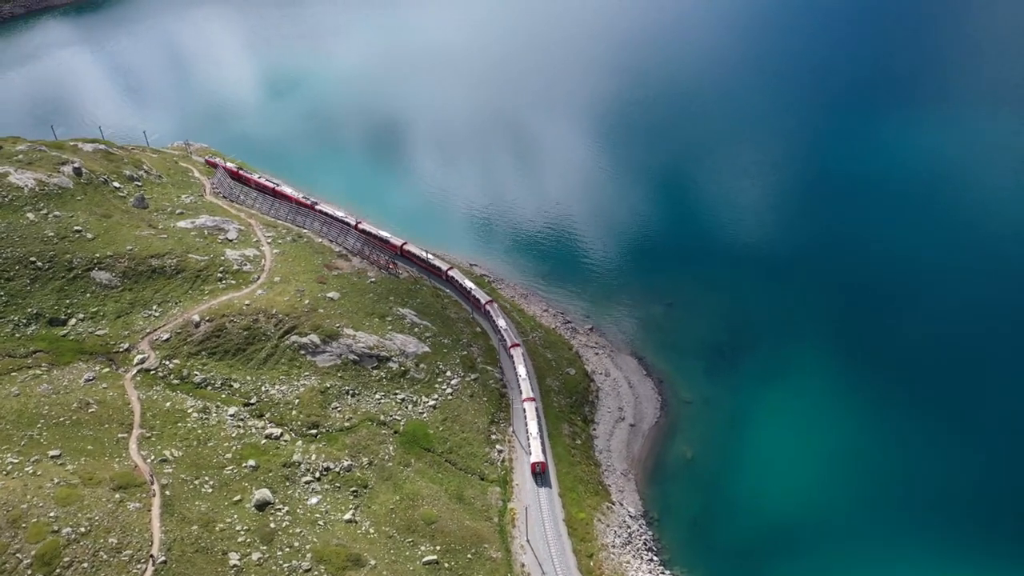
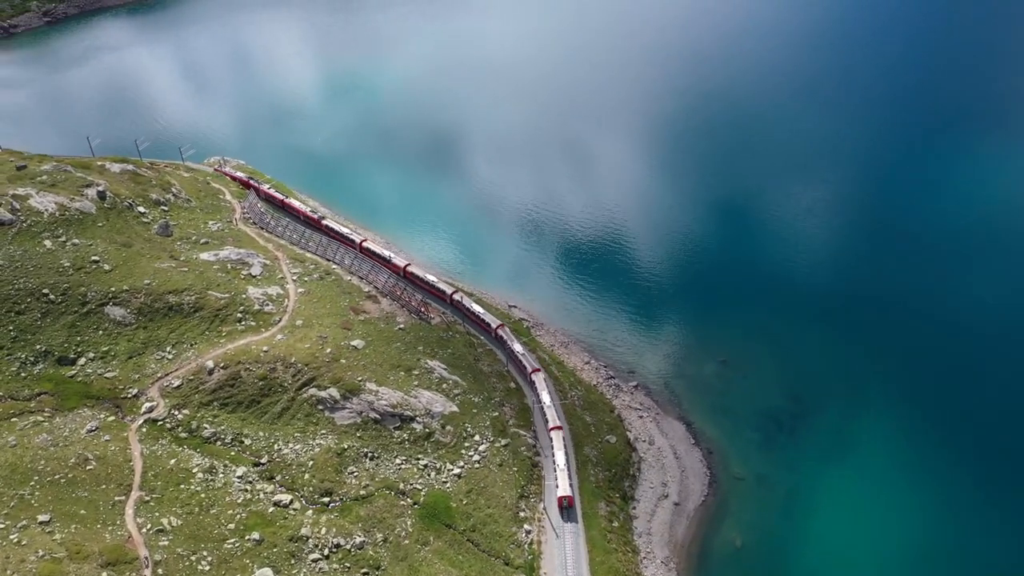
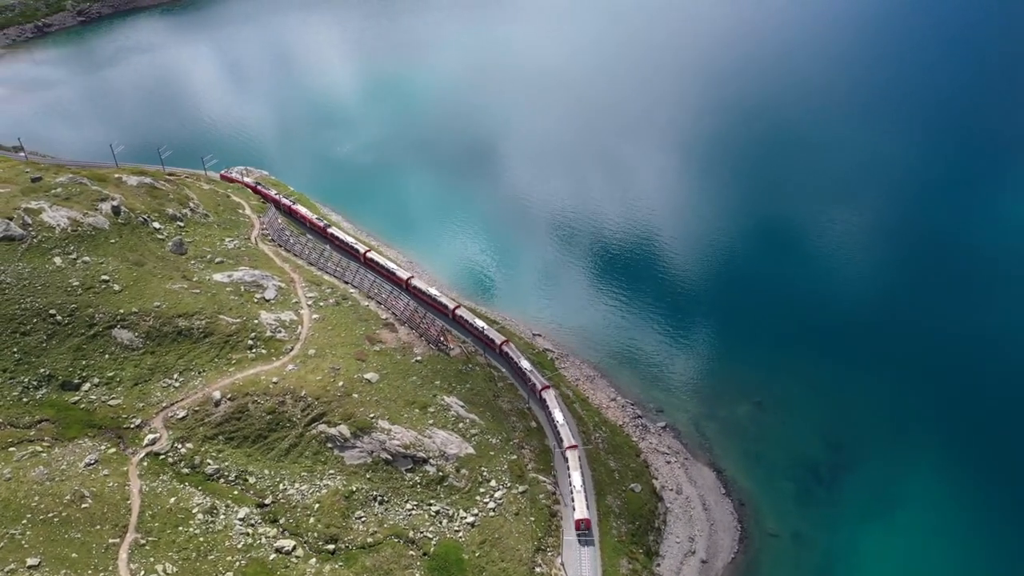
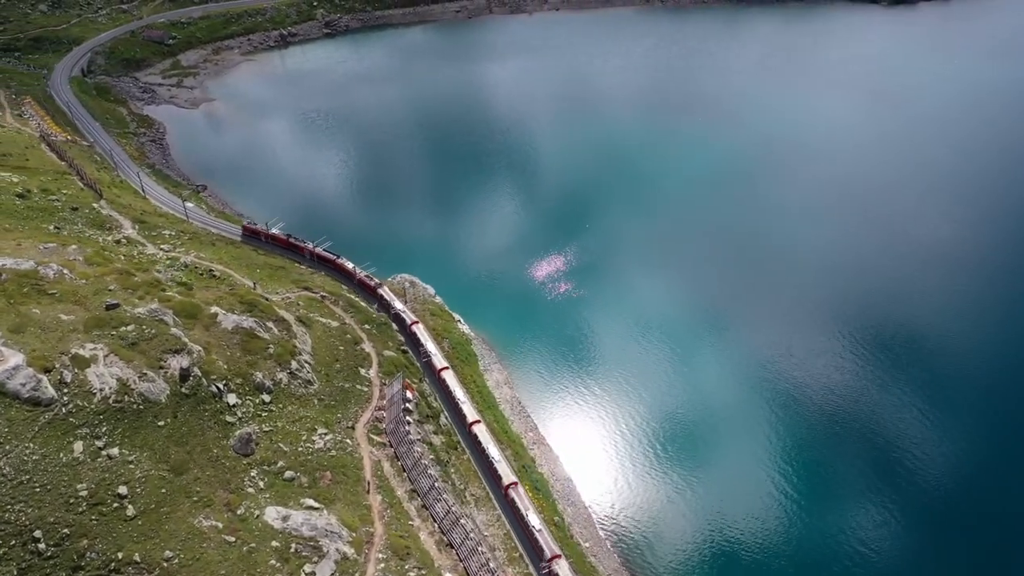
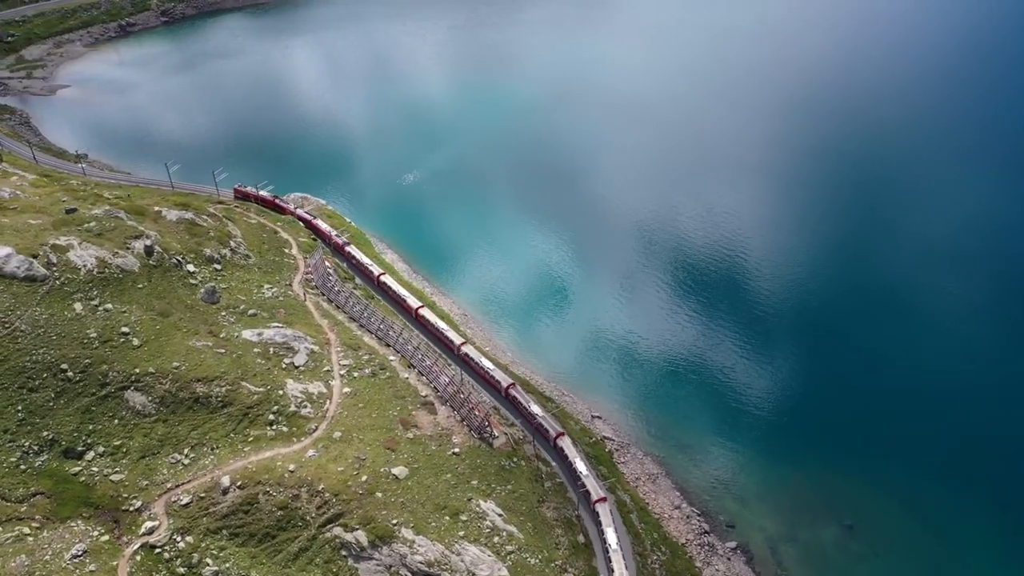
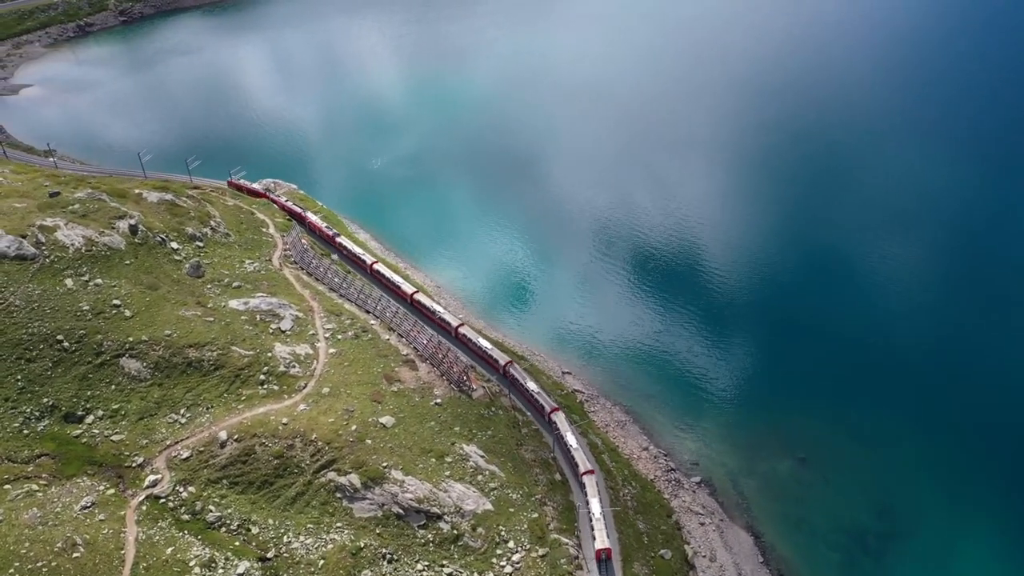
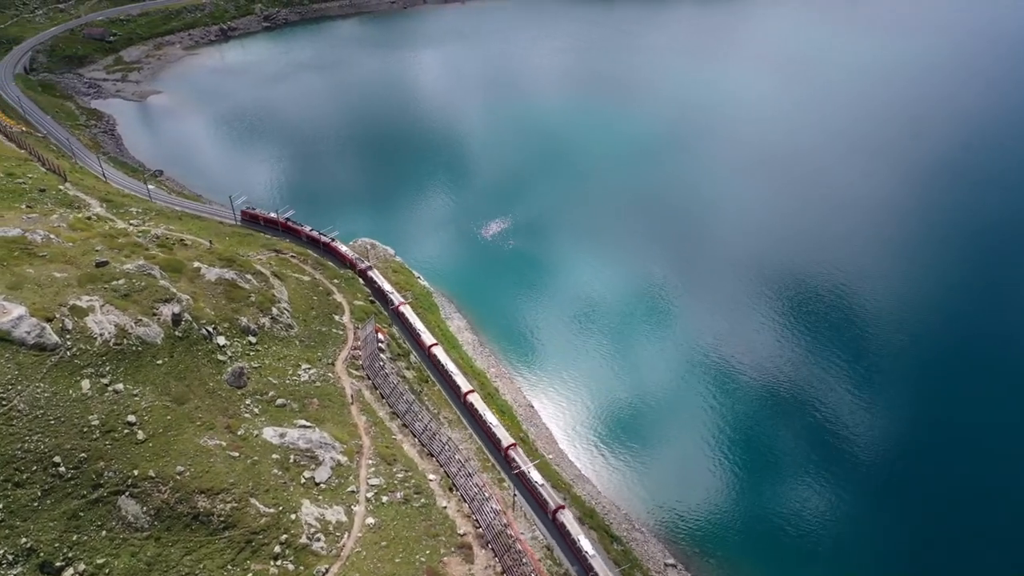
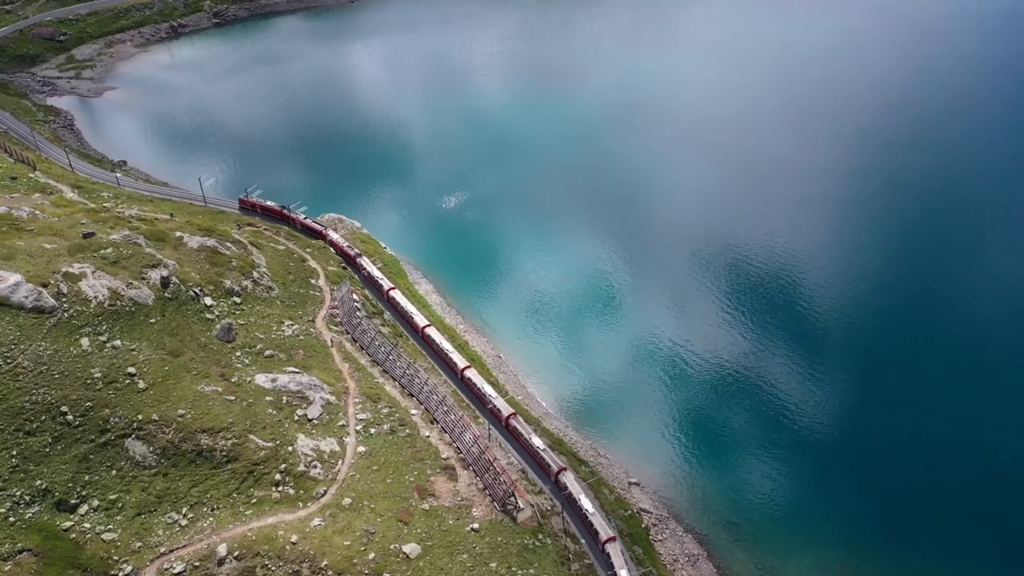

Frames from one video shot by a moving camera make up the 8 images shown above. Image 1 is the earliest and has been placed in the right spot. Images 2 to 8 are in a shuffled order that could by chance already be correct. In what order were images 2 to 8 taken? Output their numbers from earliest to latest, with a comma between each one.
2, 3, 6, 5, 8, 7, 4
